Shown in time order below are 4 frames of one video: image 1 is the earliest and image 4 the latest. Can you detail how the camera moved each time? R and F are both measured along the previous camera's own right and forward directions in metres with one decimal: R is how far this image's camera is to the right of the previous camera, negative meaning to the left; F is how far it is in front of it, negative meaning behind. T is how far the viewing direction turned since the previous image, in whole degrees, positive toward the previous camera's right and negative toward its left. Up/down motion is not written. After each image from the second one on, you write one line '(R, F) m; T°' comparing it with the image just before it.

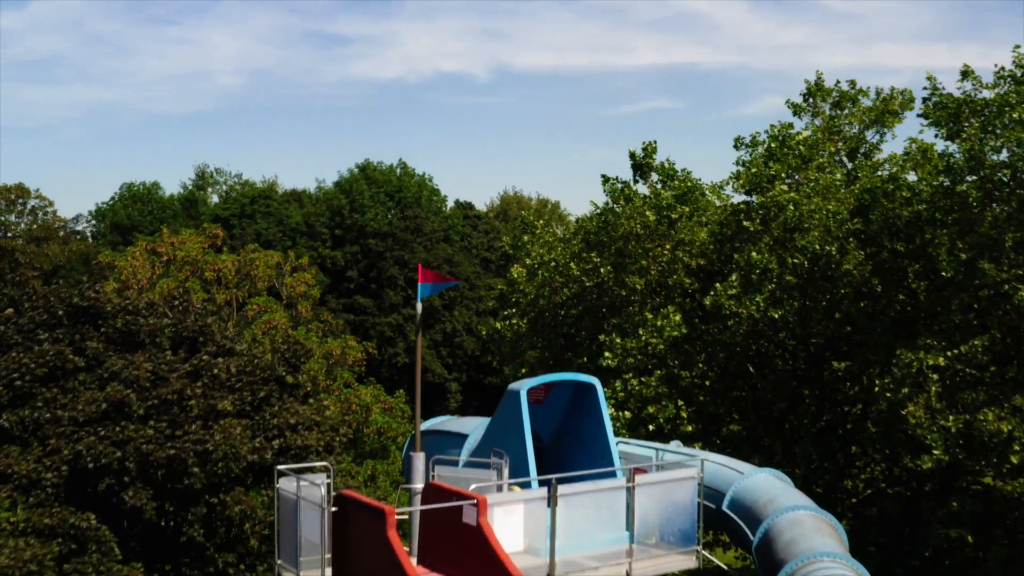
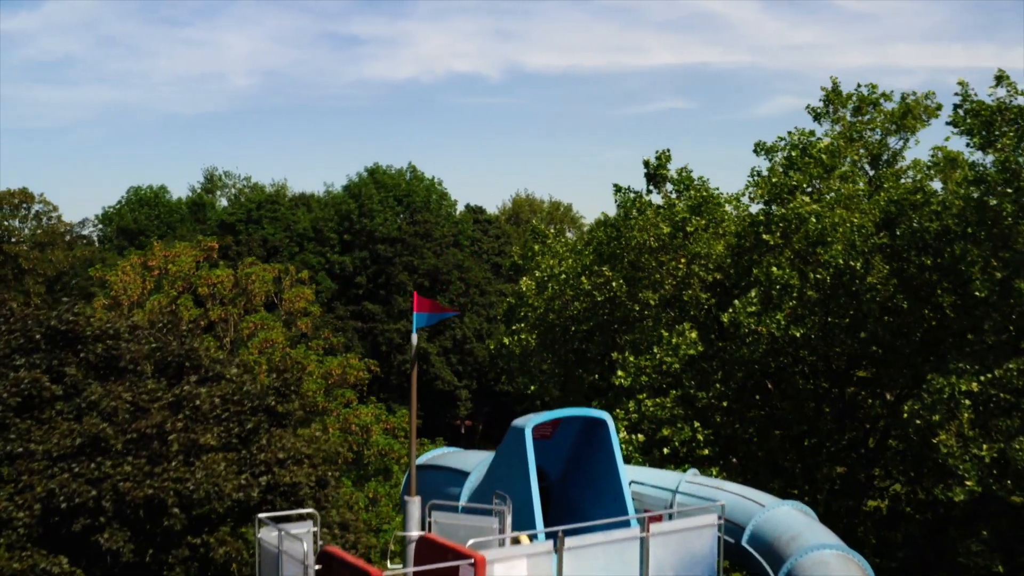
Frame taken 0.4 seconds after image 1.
(0.0, +0.6) m; 0°
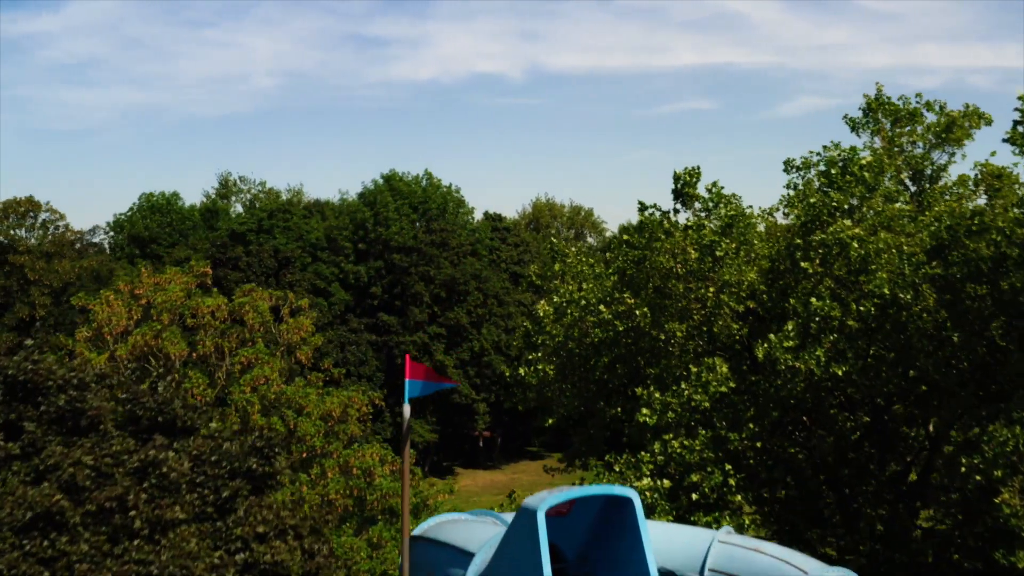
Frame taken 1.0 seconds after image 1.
(0.0, +1.0) m; -1°
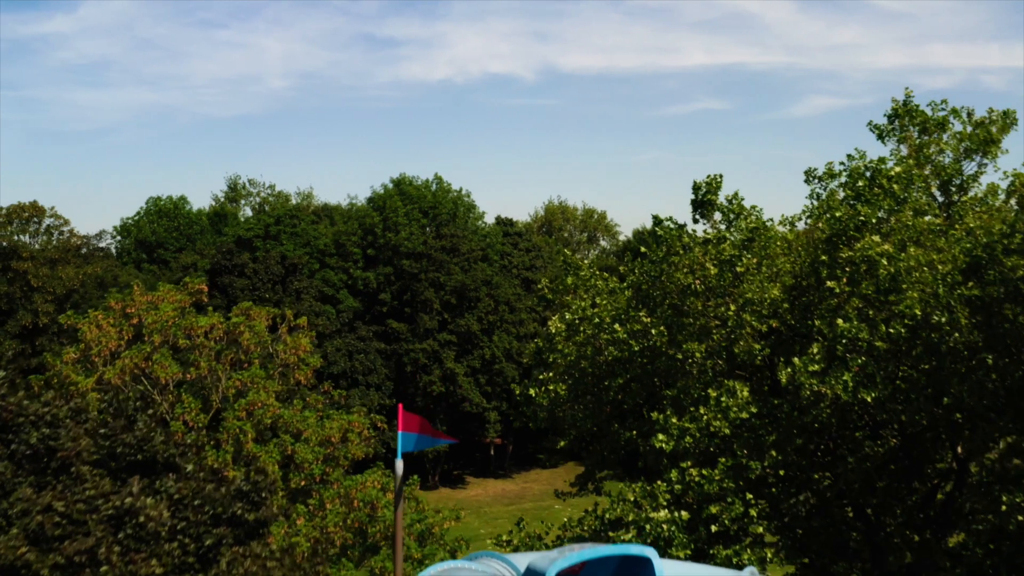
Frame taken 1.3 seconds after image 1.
(0.0, +0.6) m; 0°
